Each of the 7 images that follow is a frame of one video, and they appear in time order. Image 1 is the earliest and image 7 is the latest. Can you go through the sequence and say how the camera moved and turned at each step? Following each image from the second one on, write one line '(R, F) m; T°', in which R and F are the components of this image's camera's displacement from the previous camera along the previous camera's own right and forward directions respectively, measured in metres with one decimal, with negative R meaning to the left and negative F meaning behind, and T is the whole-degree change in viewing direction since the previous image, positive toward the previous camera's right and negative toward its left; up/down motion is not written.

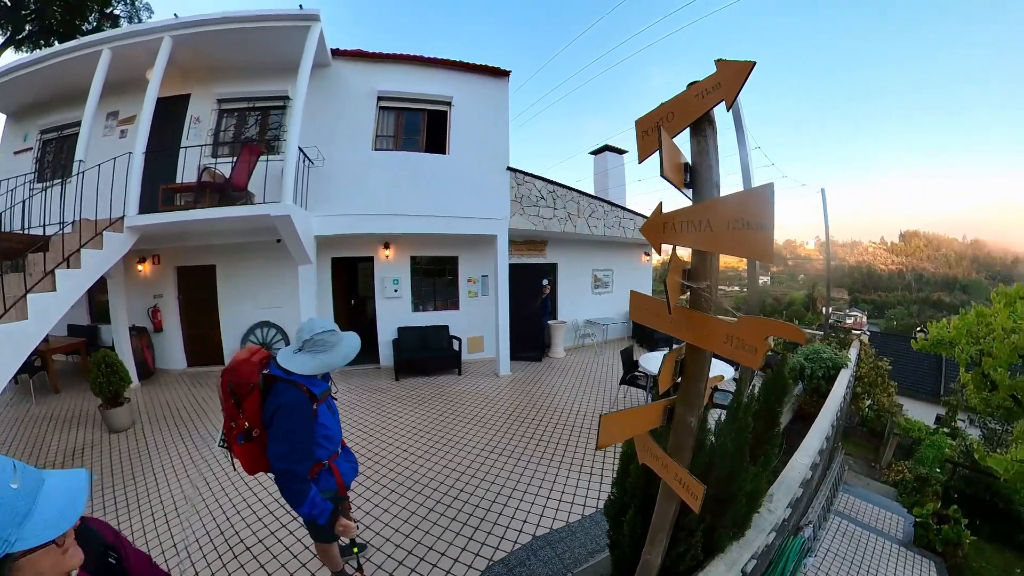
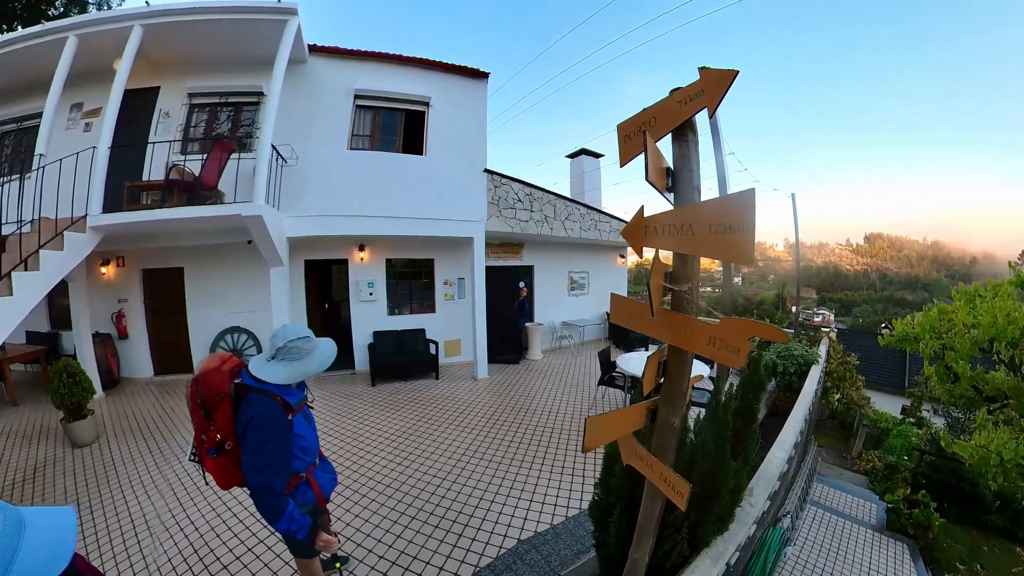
(-0.1, +0.1) m; +4°
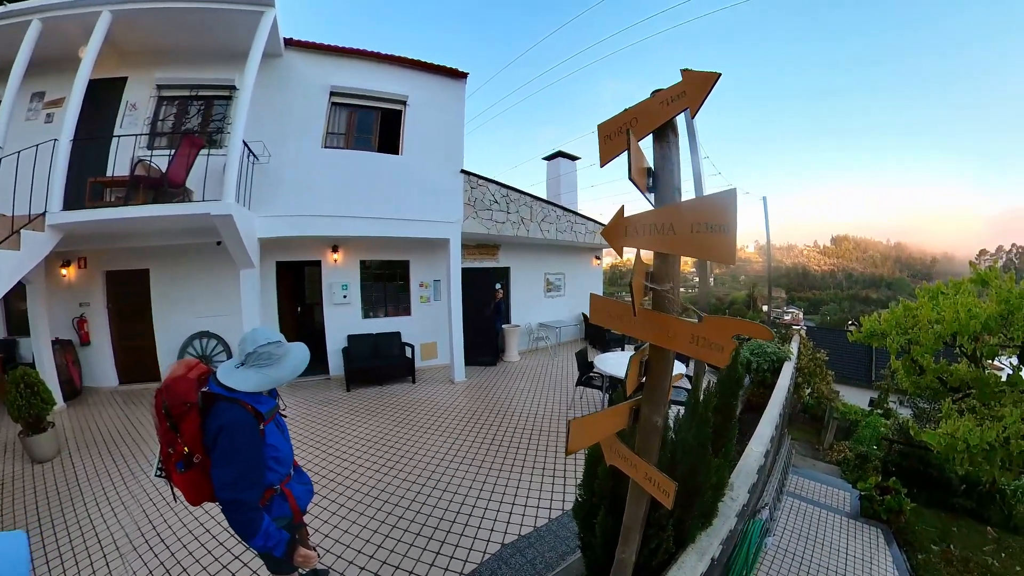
(-0.1, +0.1) m; +4°
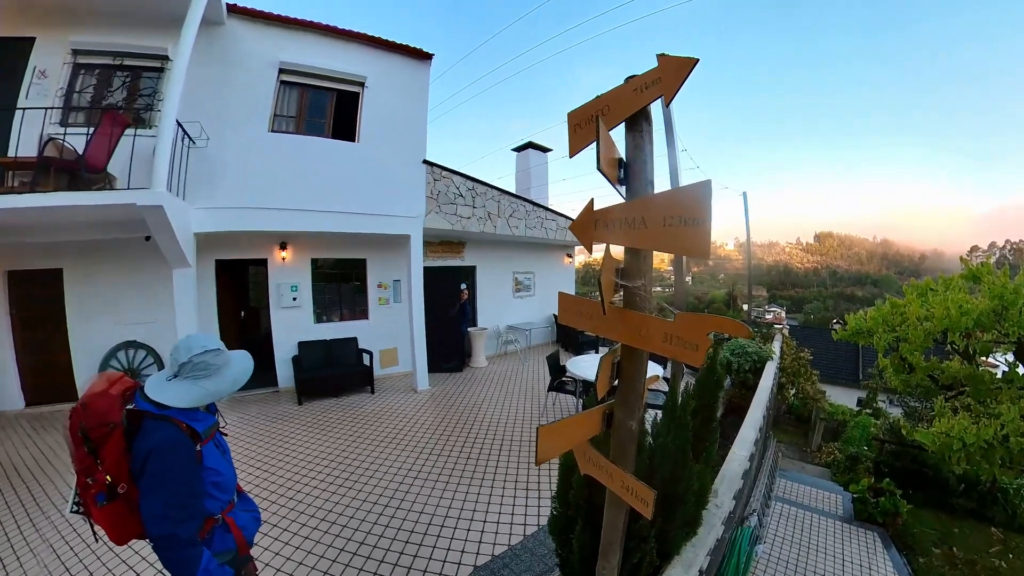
(+0.2, +0.3) m; +1°
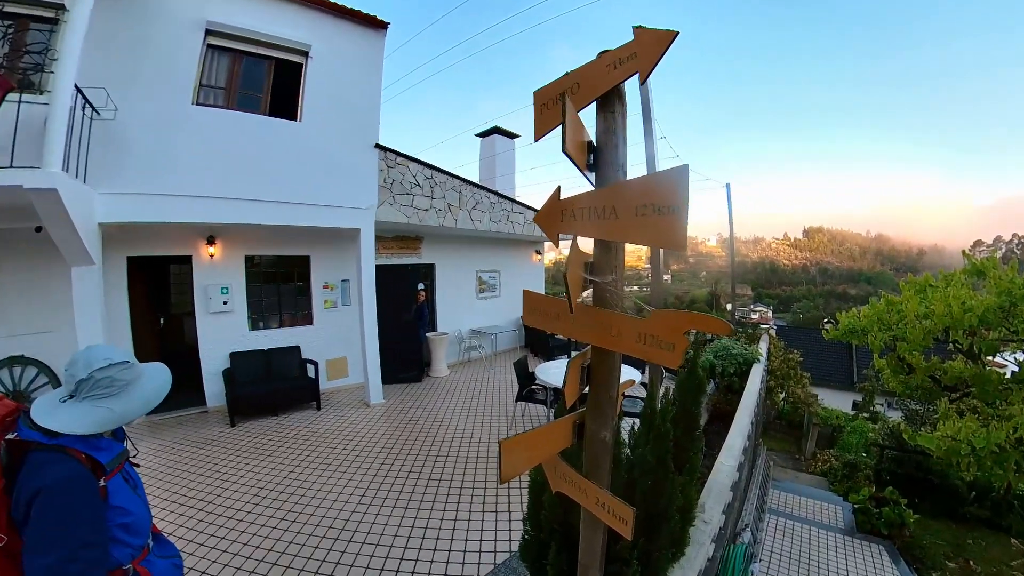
(+0.2, +0.4) m; +1°
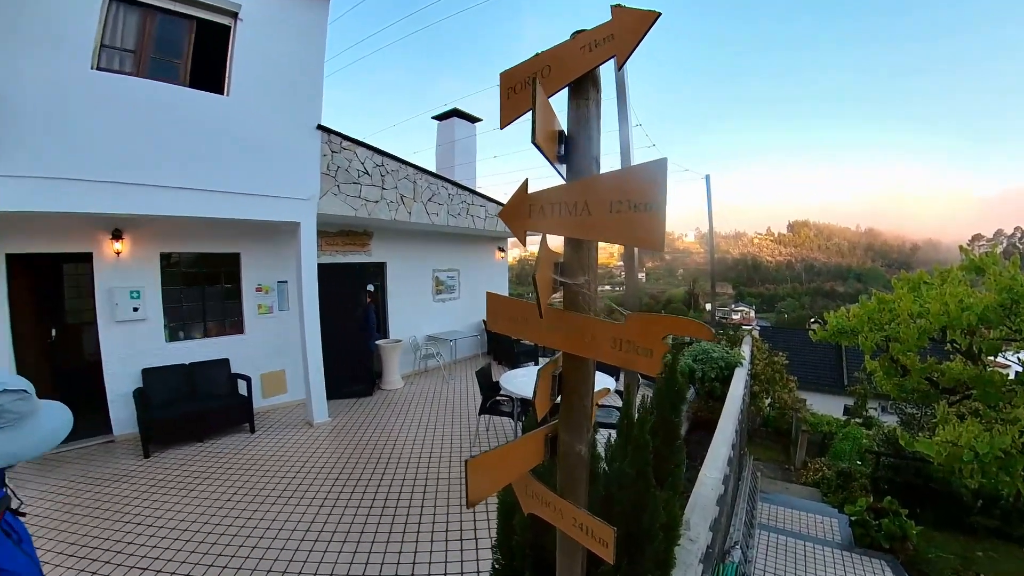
(+0.1, +0.4) m; +2°
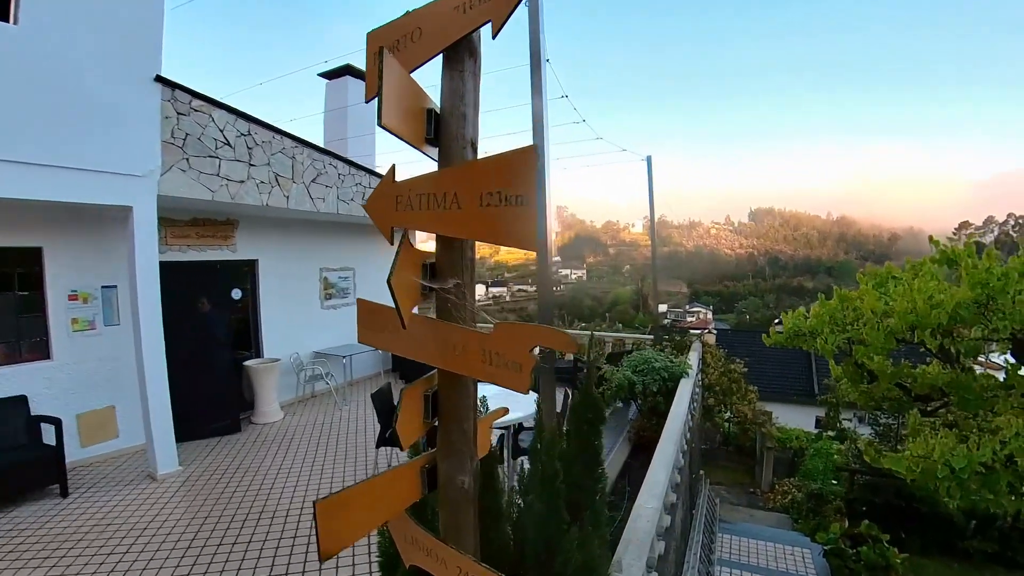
(+0.5, +0.6) m; 0°
